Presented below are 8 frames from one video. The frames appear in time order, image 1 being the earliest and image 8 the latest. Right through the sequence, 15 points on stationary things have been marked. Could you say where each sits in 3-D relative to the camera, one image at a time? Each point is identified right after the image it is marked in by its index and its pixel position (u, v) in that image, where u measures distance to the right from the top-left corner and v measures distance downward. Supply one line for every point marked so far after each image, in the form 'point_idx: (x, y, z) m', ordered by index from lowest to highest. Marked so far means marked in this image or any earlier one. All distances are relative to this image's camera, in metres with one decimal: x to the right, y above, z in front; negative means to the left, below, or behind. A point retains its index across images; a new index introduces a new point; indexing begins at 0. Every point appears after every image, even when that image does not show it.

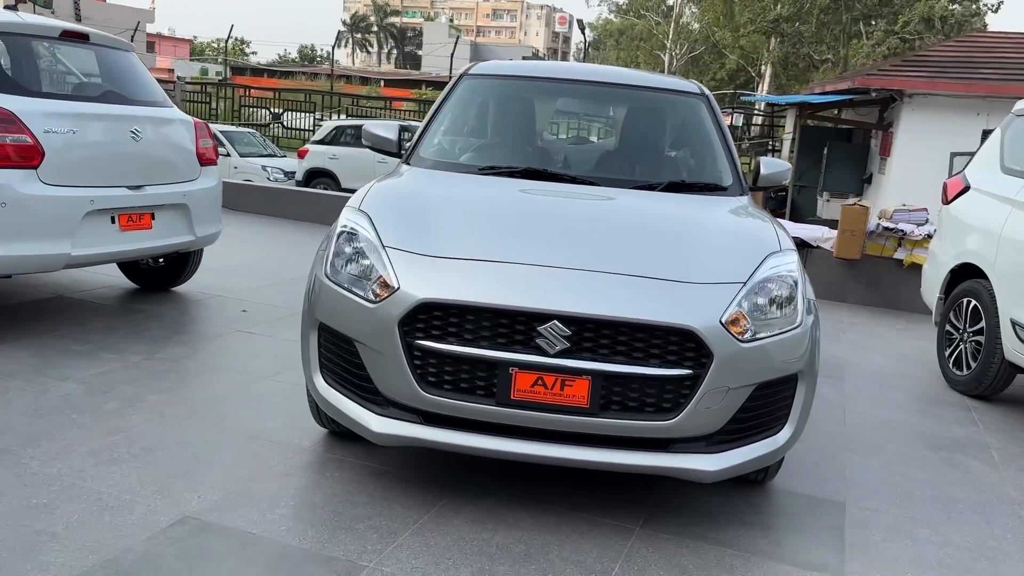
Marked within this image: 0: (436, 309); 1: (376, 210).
0: (-0.2, -0.1, +2.8) m
1: (-0.5, +0.3, +3.2) m
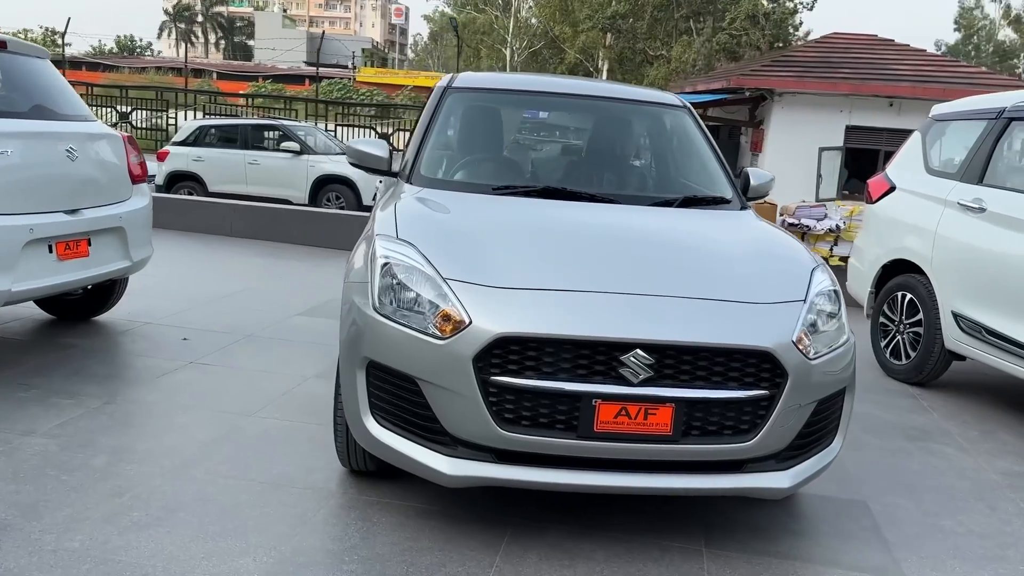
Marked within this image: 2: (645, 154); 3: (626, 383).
0: (0.0, -0.2, +2.7) m
1: (-0.3, +0.2, +3.0) m
2: (+0.4, +0.6, +4.1) m
3: (+0.3, -0.3, +2.7) m
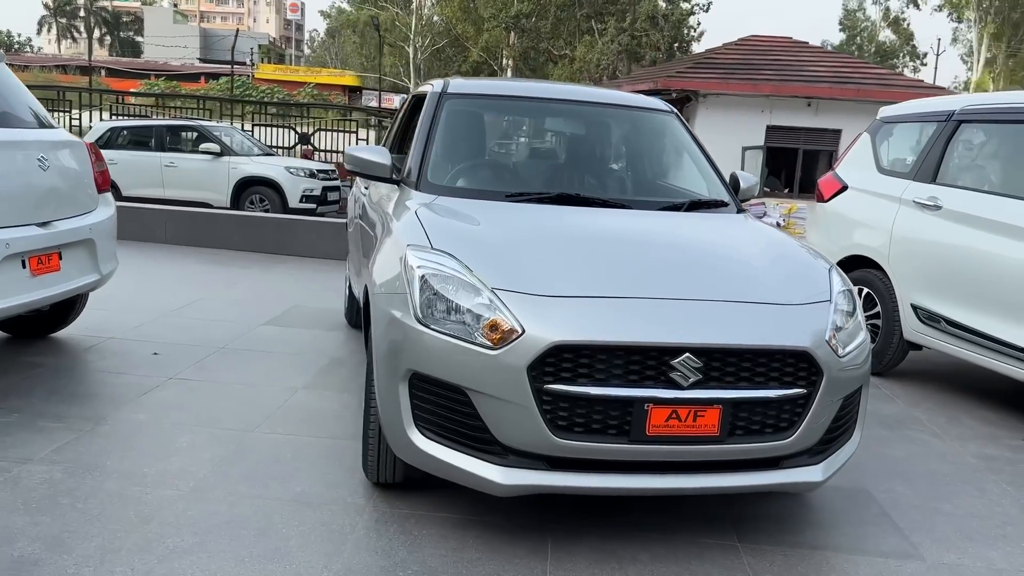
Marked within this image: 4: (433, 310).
0: (+0.2, -0.2, +2.7) m
1: (-0.2, +0.1, +3.0) m
2: (+0.4, +0.6, +4.1) m
3: (+0.5, -0.3, +2.7) m
4: (-0.3, -0.1, +2.9) m
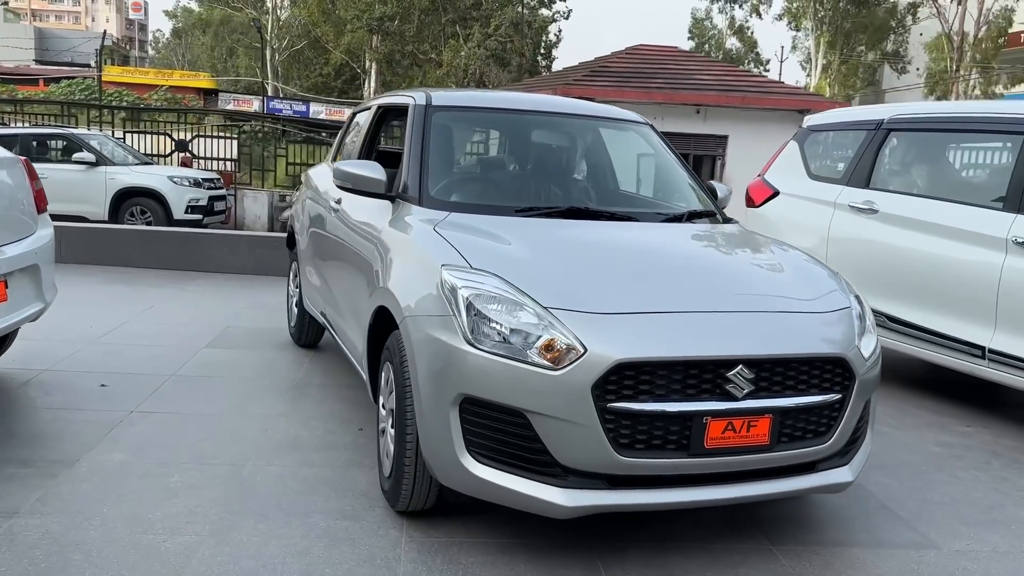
0: (+0.4, -0.2, +2.7) m
1: (-0.1, +0.1, +3.0) m
2: (+0.4, +0.6, +4.1) m
3: (+0.7, -0.3, +2.8) m
4: (-0.1, -0.1, +2.8) m
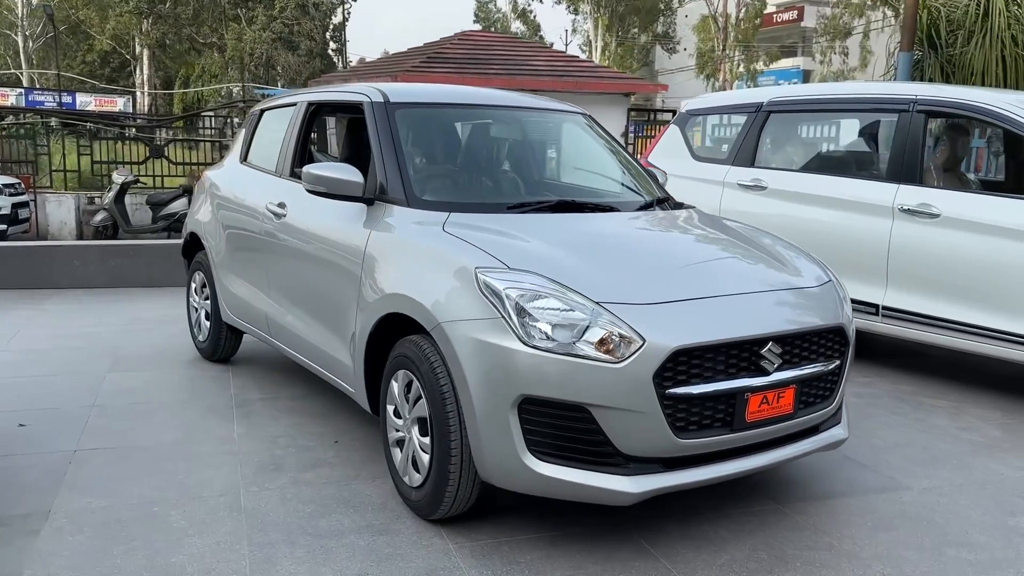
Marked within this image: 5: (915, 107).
0: (+0.5, -0.2, +2.8) m
1: (0.0, +0.1, +3.0) m
2: (+0.2, +0.6, +4.2) m
3: (+0.8, -0.3, +3.0) m
4: (+0.1, -0.1, +2.8) m
5: (+2.5, +1.1, +5.4) m
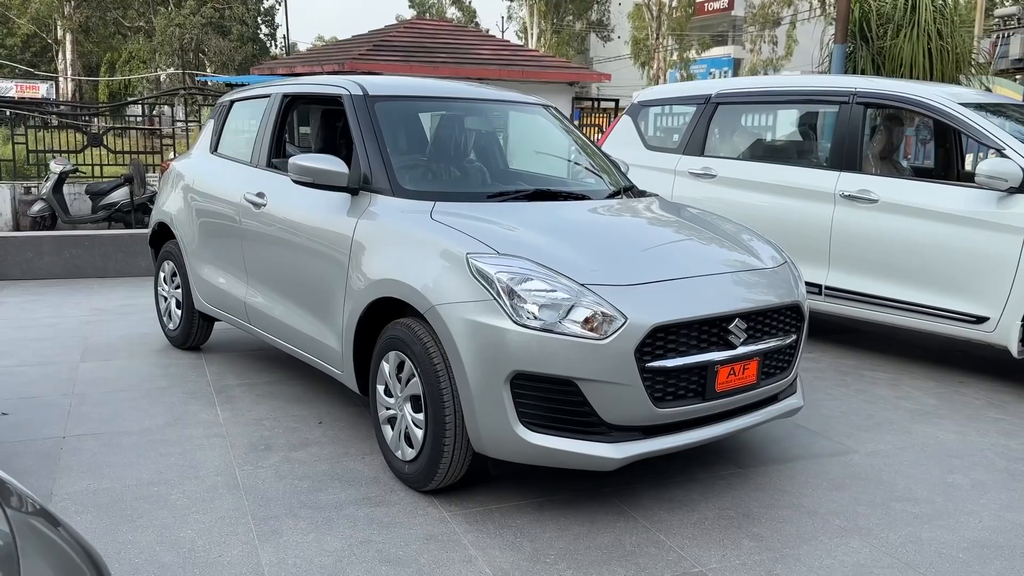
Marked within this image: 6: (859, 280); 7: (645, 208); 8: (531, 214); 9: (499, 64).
0: (+0.5, -0.1, +3.0) m
1: (0.0, +0.1, +3.2) m
2: (0.0, +0.7, +4.4) m
3: (+0.8, -0.2, +3.2) m
4: (0.0, -0.1, +3.0) m
5: (+2.2, +1.2, +5.8) m
6: (+2.2, 0.0, +5.5) m
7: (+0.6, +0.4, +4.1) m
8: (+0.1, +0.3, +3.6) m
9: (-0.2, +3.5, +13.7) m
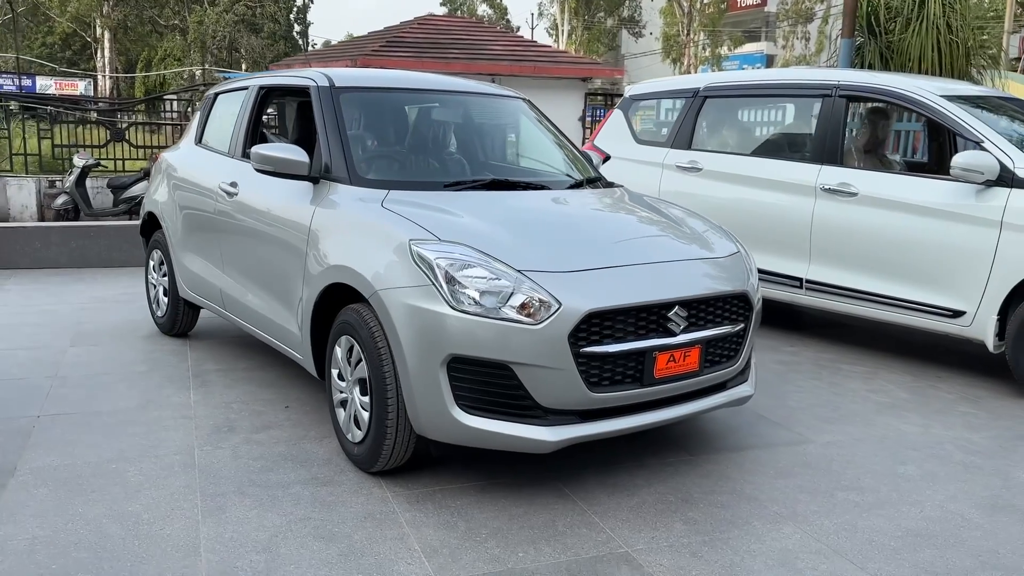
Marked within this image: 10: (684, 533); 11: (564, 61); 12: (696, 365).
0: (+0.3, -0.1, +3.1) m
1: (-0.2, +0.2, +3.3) m
2: (-0.1, +0.7, +4.5) m
3: (+0.6, -0.2, +3.3) m
4: (-0.2, 0.0, +3.1) m
5: (+2.1, +1.3, +5.7) m
6: (+2.0, +0.1, +5.5) m
7: (+0.4, +0.4, +4.2) m
8: (-0.1, +0.4, +3.7) m
9: (0.0, +3.6, +13.8) m
10: (+0.6, -0.8, +3.0) m
11: (+0.8, +3.7, +14.2) m
12: (+0.7, -0.3, +3.4) m
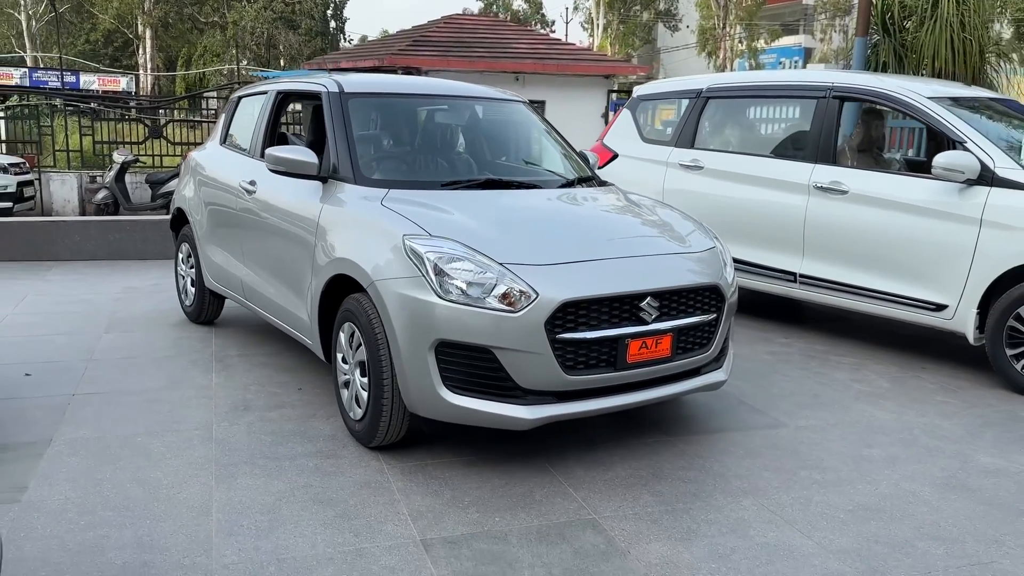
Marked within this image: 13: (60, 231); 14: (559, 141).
0: (+0.2, -0.1, +3.4) m
1: (-0.3, +0.2, +3.6) m
2: (-0.1, +0.8, +4.8) m
3: (+0.5, -0.1, +3.6) m
4: (-0.2, 0.0, +3.4) m
5: (+2.2, +1.3, +5.9) m
6: (+2.1, +0.1, +5.7) m
7: (+0.4, +0.5, +4.4) m
8: (-0.2, +0.4, +4.0) m
9: (+0.4, +3.7, +14.0) m
10: (+0.5, -0.8, +3.3) m
11: (+1.2, +3.8, +14.4) m
12: (+0.6, -0.3, +3.7) m
13: (-4.2, +0.5, +8.2) m
14: (+0.3, +0.9, +5.2) m
